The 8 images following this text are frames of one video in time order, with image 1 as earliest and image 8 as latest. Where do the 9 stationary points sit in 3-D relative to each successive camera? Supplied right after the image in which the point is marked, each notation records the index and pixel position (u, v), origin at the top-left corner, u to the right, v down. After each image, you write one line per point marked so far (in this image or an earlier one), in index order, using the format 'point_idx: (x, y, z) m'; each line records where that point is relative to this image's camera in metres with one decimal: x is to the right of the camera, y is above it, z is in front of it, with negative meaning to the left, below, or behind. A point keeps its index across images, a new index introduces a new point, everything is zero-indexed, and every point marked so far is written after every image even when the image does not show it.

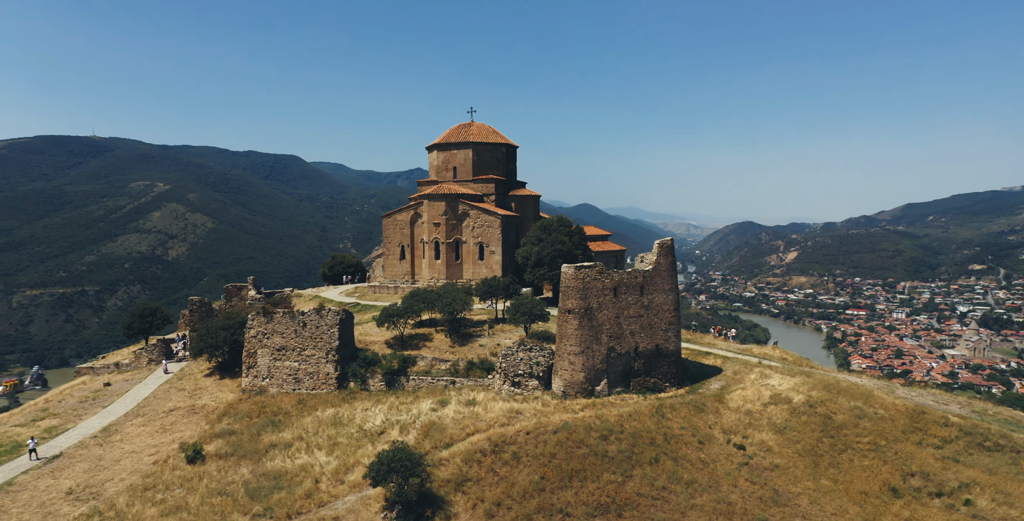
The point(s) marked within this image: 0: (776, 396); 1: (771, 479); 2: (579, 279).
0: (+7.4, -3.8, +19.1) m
1: (+5.7, -4.9, +15.3) m
2: (+1.9, -0.5, +19.3) m
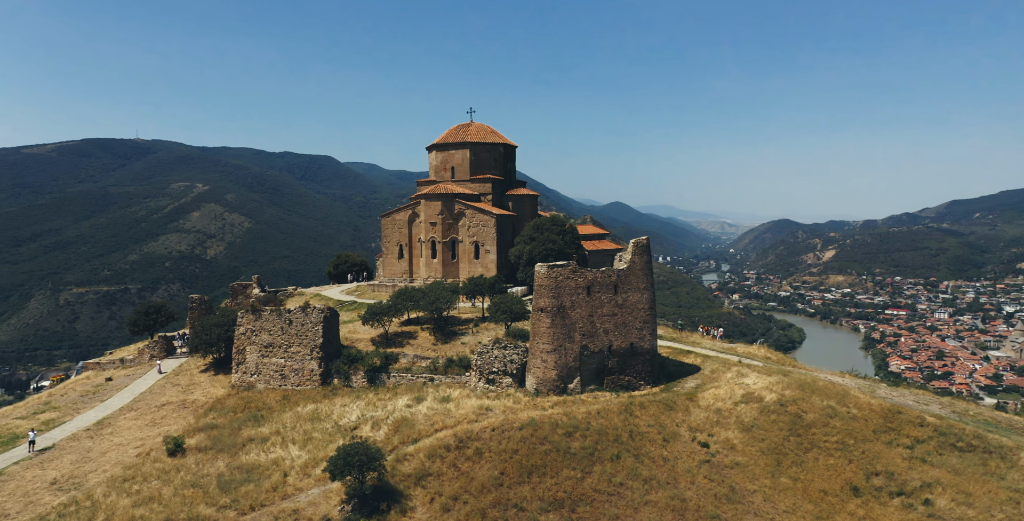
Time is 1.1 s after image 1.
0: (+6.6, -3.7, +19.1) m
1: (+4.8, -4.8, +15.4) m
2: (+1.2, -0.5, +19.5) m
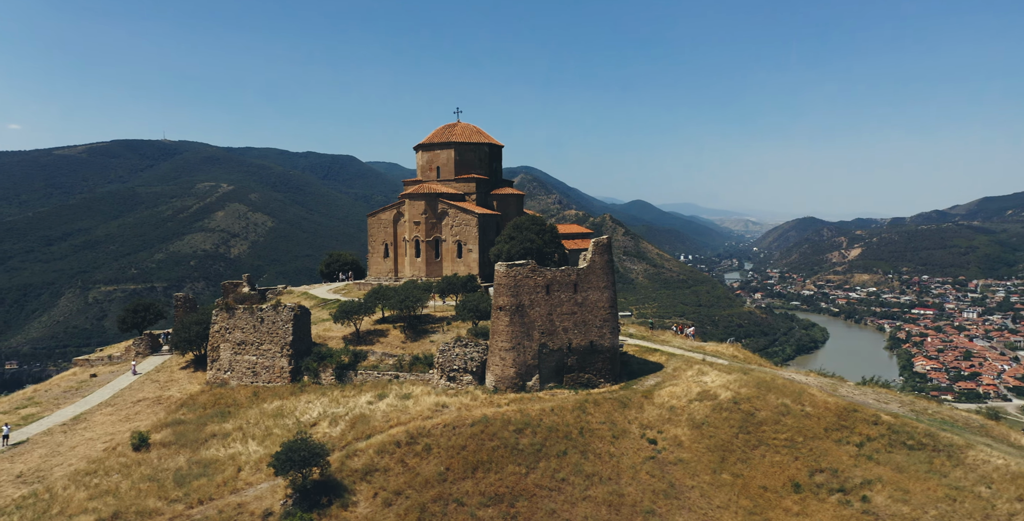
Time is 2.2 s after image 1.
0: (+5.4, -3.7, +19.3) m
1: (+3.6, -4.8, +15.6) m
2: (0.0, -0.5, +19.7) m
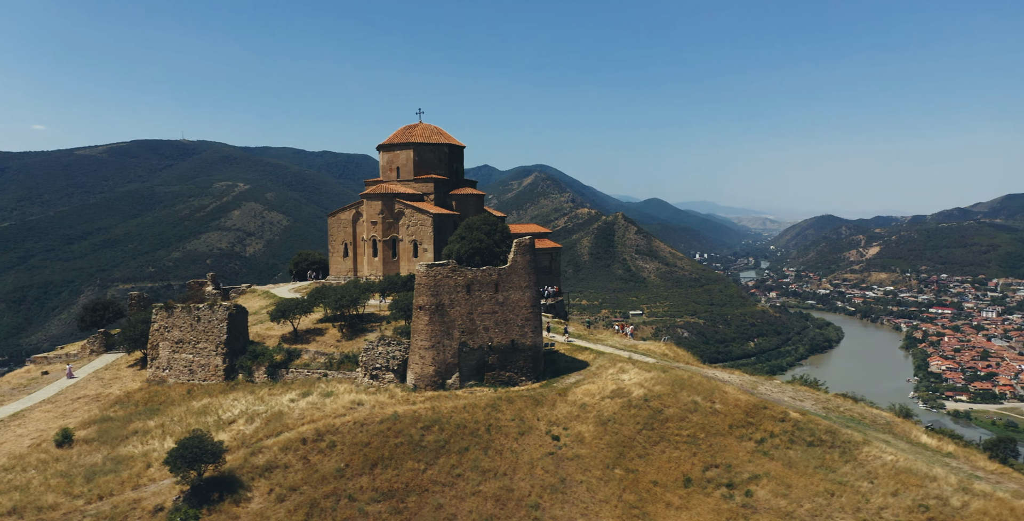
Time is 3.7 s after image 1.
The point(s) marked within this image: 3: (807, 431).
0: (+3.1, -3.7, +19.7) m
1: (+1.2, -4.8, +16.0) m
2: (-2.4, -0.5, +20.1) m
3: (+7.6, -4.4, +17.6) m
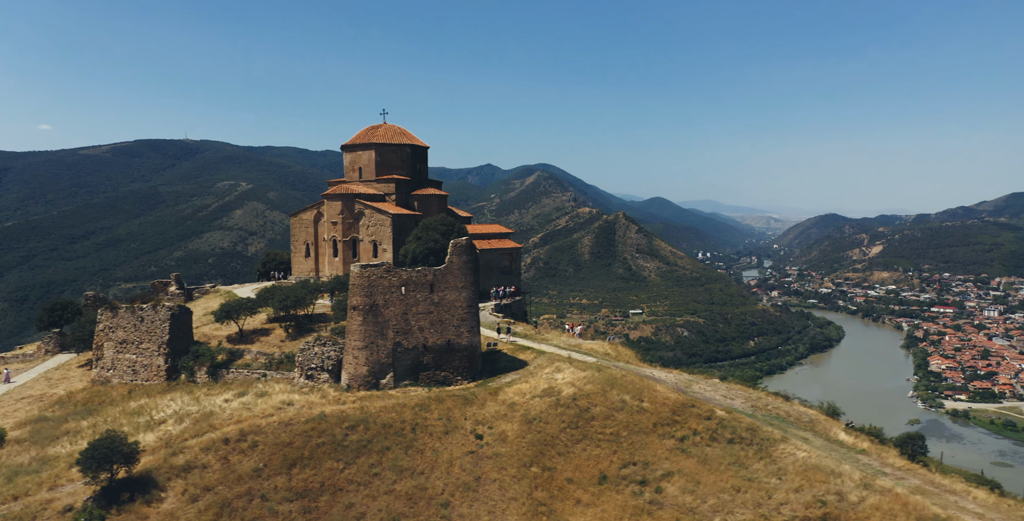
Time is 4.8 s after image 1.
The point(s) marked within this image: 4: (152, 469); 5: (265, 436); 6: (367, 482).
0: (+1.1, -3.8, +19.9) m
1: (-0.7, -4.9, +16.2) m
2: (-4.4, -0.5, +20.3) m
3: (+5.7, -4.4, +17.9) m
4: (-8.1, -4.7, +15.6) m
5: (-6.0, -4.3, +16.7) m
6: (-3.3, -5.0, +15.5) m
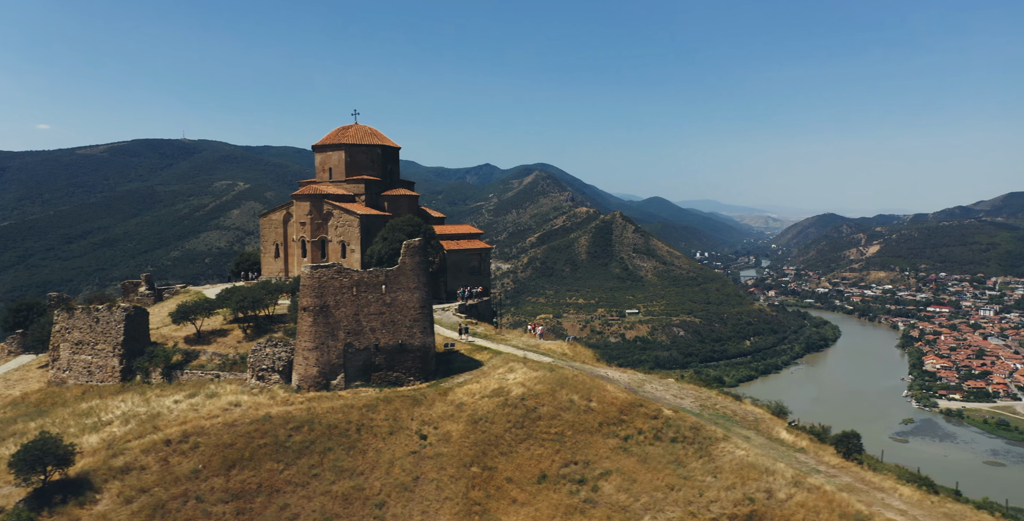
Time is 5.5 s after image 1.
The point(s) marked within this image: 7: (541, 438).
0: (-0.4, -3.8, +20.0) m
1: (-2.1, -4.9, +16.3) m
2: (-5.8, -0.5, +20.3) m
3: (+4.2, -4.4, +18.1) m
4: (-9.5, -4.8, +15.6) m
5: (-7.5, -4.3, +16.7) m
6: (-4.7, -5.0, +15.6) m
7: (+0.8, -4.6, +17.8) m
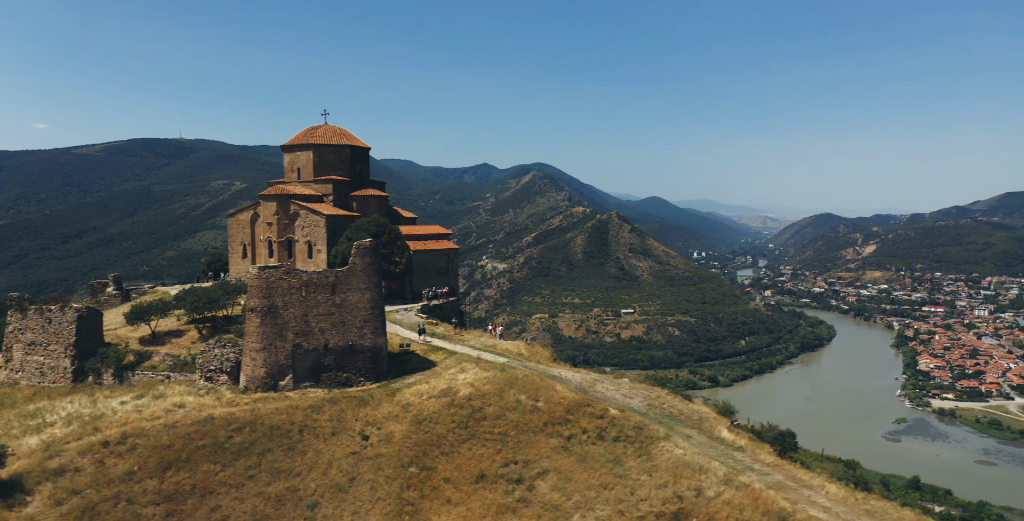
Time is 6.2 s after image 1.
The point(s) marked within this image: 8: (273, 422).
0: (-1.9, -3.8, +20.1) m
1: (-3.6, -4.9, +16.3) m
2: (-7.4, -0.6, +20.3) m
3: (+2.7, -4.4, +18.2) m
4: (-11.0, -4.8, +15.5) m
5: (-8.9, -4.3, +16.7) m
6: (-6.1, -5.1, +15.6) m
7: (-0.7, -4.6, +17.9) m
8: (-6.2, -4.1, +17.5) m
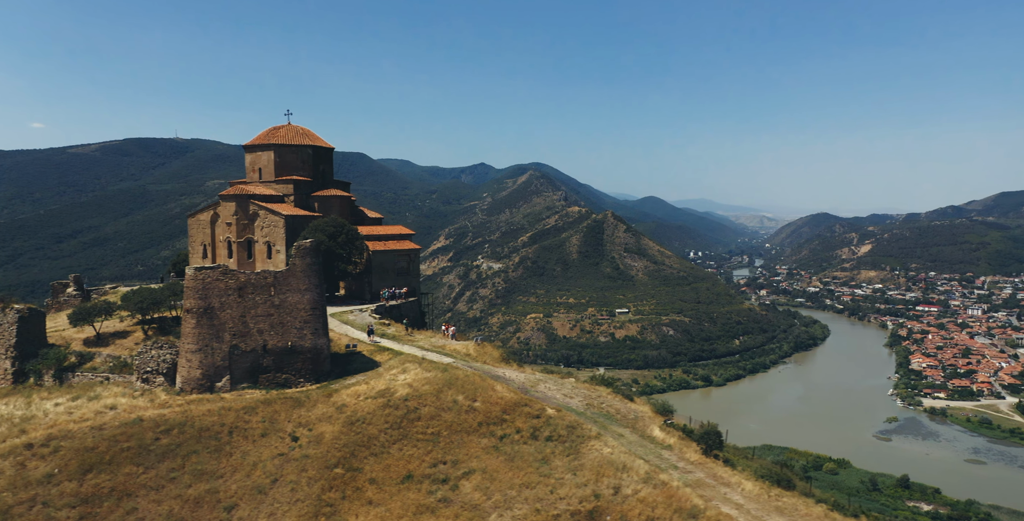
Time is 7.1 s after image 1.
0: (-3.8, -3.8, +20.1) m
1: (-5.3, -4.9, +16.3) m
2: (-9.2, -0.6, +20.2) m
3: (+0.9, -4.5, +18.4) m
4: (-12.7, -4.8, +15.3) m
5: (-10.7, -4.4, +16.6) m
6: (-7.9, -5.1, +15.5) m
7: (-2.5, -4.7, +17.9) m
8: (-8.0, -4.2, +17.5) m
